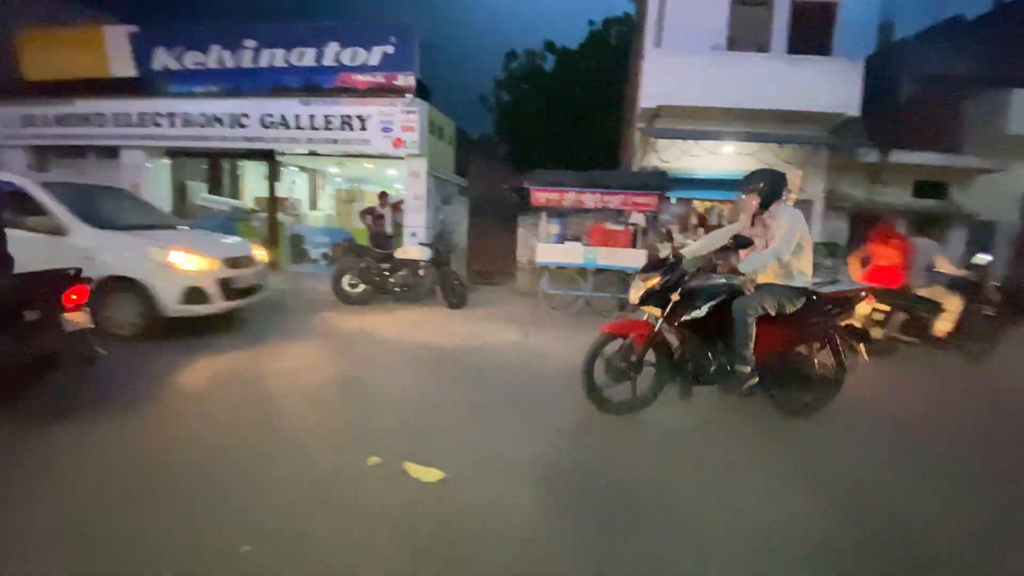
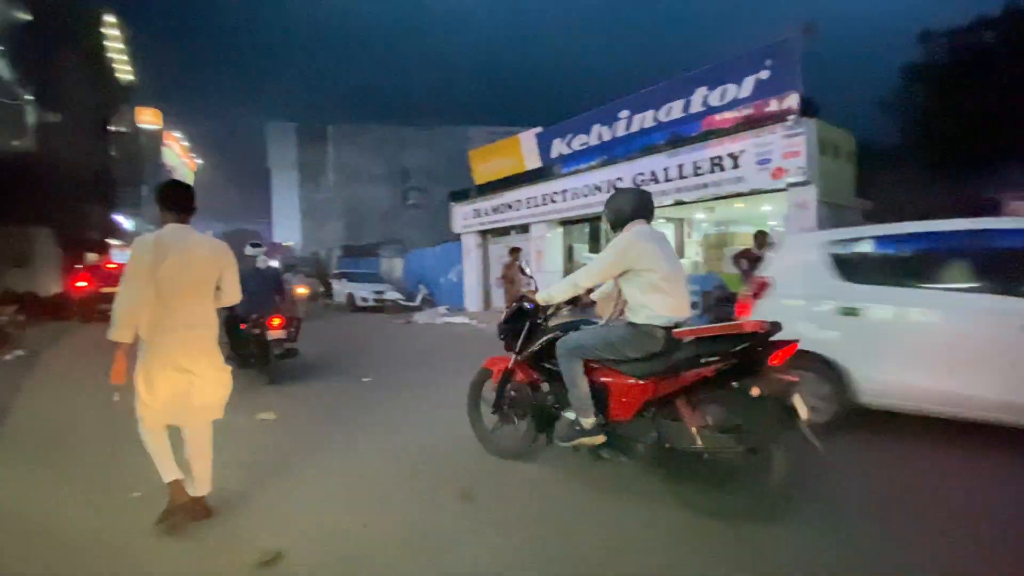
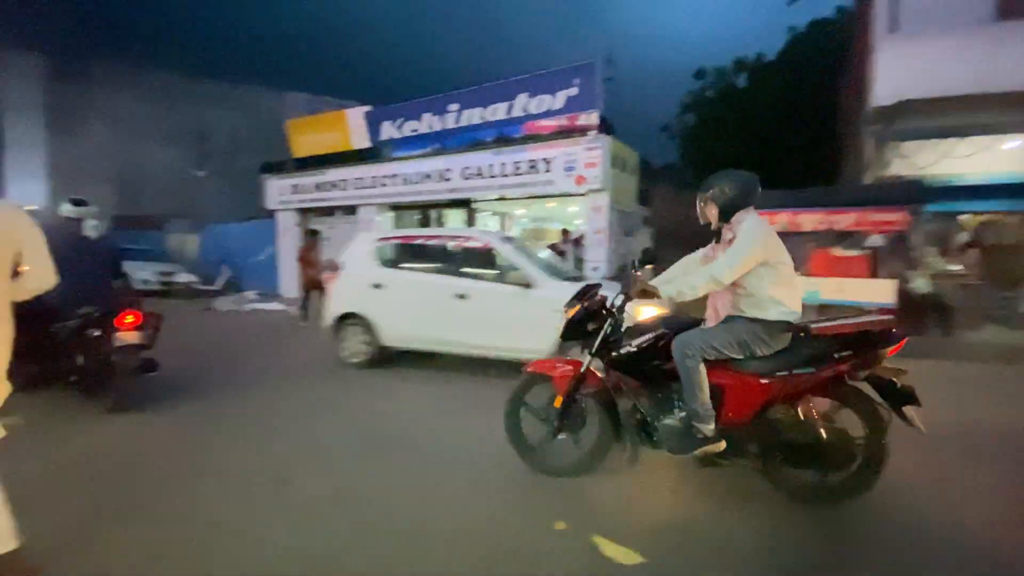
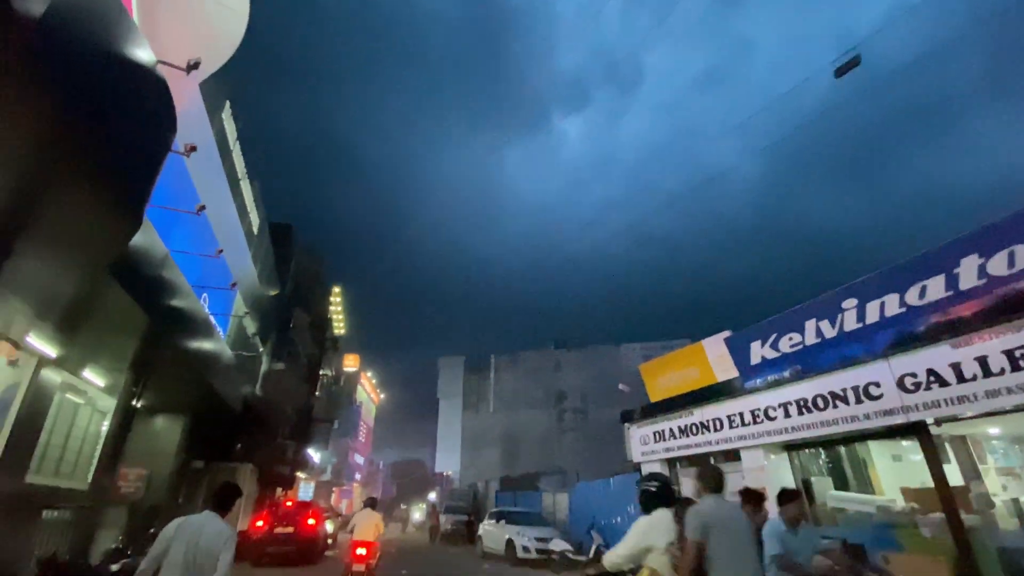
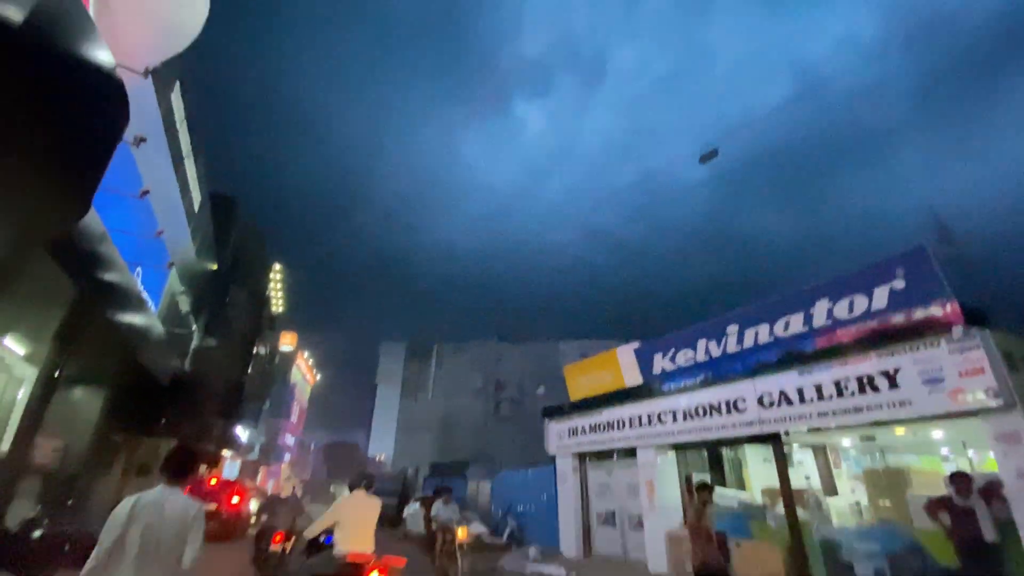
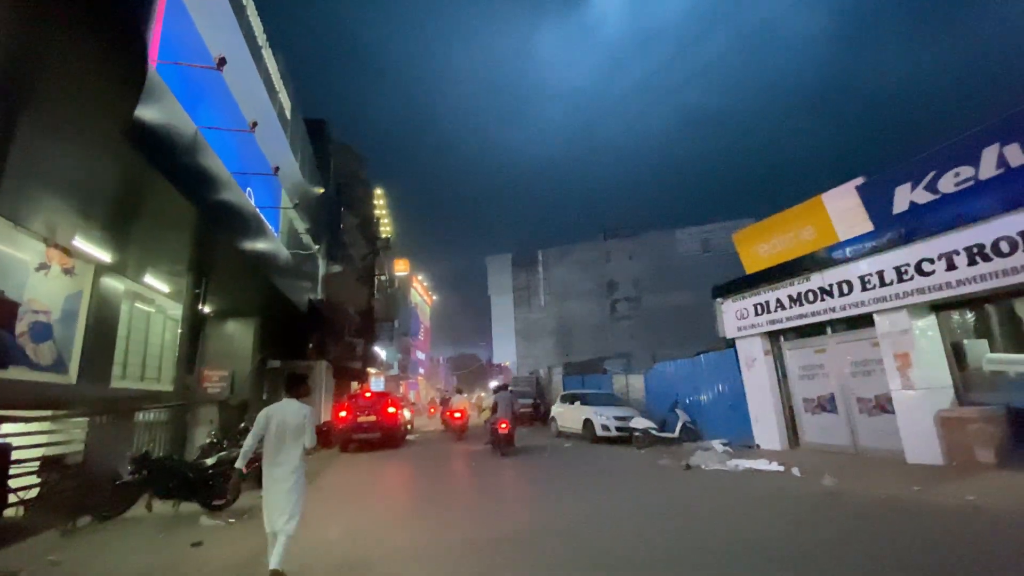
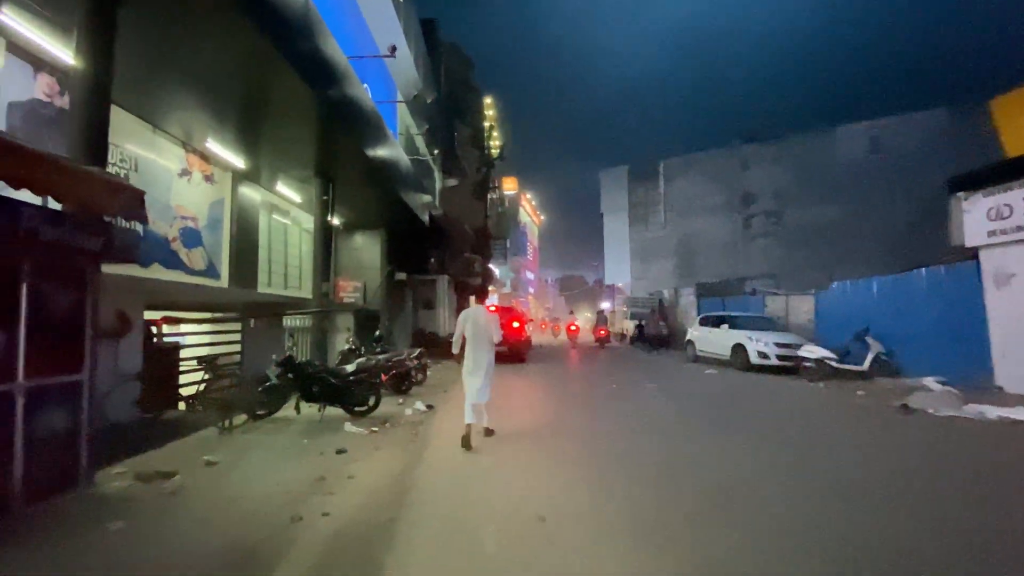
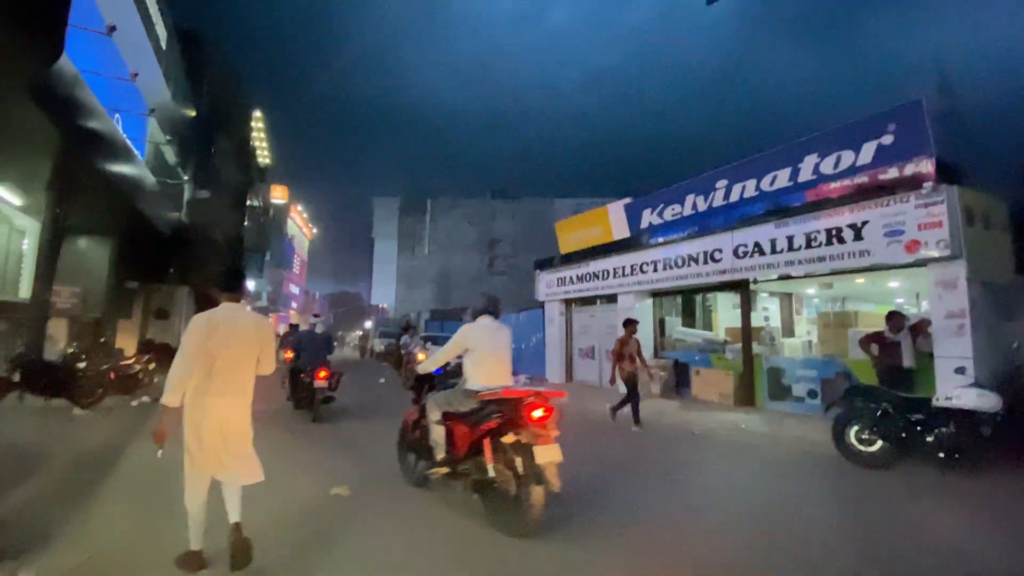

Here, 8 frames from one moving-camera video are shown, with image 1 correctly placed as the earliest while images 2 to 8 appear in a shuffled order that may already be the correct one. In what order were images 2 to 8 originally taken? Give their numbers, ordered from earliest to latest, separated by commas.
3, 2, 8, 5, 4, 6, 7
